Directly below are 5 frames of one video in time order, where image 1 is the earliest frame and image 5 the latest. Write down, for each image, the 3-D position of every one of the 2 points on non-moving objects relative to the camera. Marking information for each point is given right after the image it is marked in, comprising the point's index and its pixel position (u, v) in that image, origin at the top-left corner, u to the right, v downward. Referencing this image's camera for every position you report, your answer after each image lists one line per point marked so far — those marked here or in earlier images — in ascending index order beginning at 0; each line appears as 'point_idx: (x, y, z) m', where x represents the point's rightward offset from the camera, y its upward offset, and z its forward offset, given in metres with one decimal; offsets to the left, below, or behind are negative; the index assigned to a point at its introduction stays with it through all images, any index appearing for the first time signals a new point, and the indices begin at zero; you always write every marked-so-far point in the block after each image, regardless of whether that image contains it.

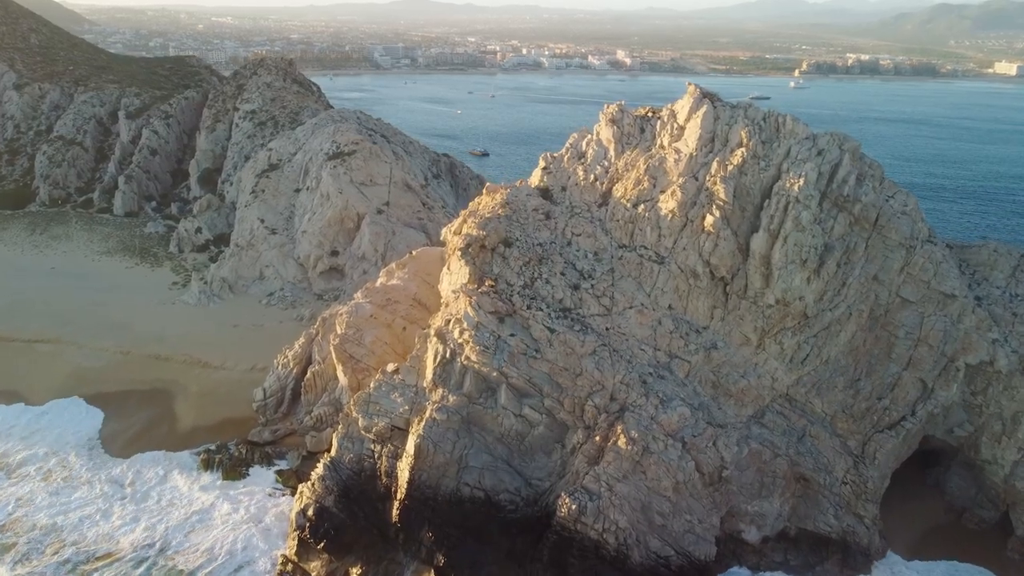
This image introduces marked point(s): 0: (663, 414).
0: (+4.1, -3.4, +19.7) m
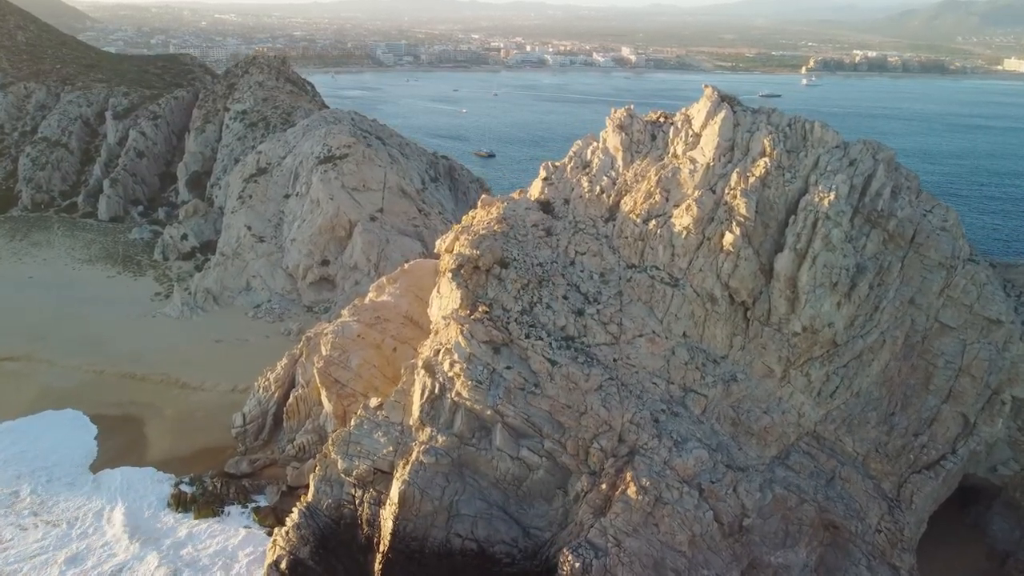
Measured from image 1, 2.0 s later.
0: (+4.0, -4.1, +17.5) m
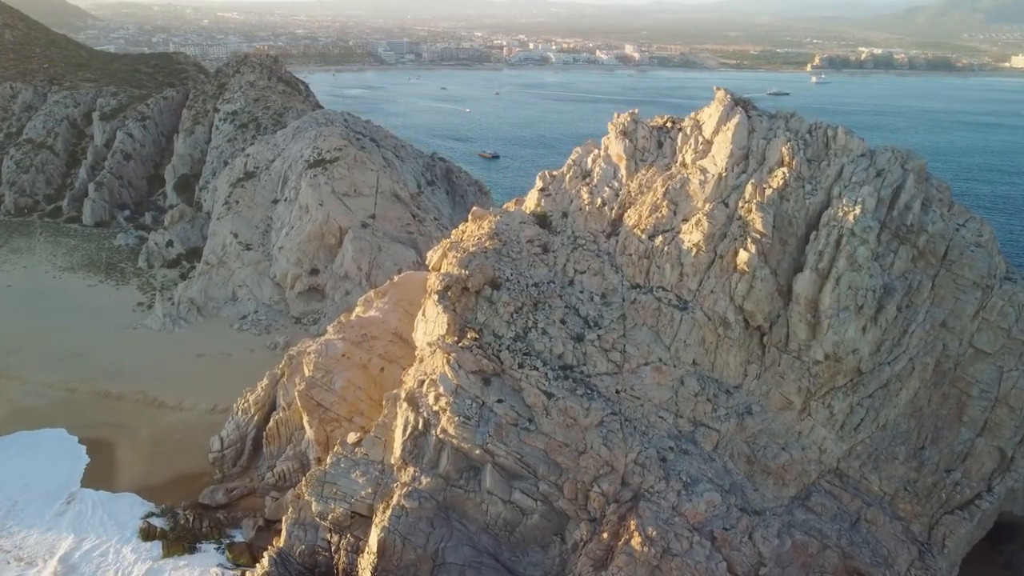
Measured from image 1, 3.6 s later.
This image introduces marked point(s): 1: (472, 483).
0: (+3.8, -4.6, +15.8) m
1: (-0.9, -4.3, +16.4) m
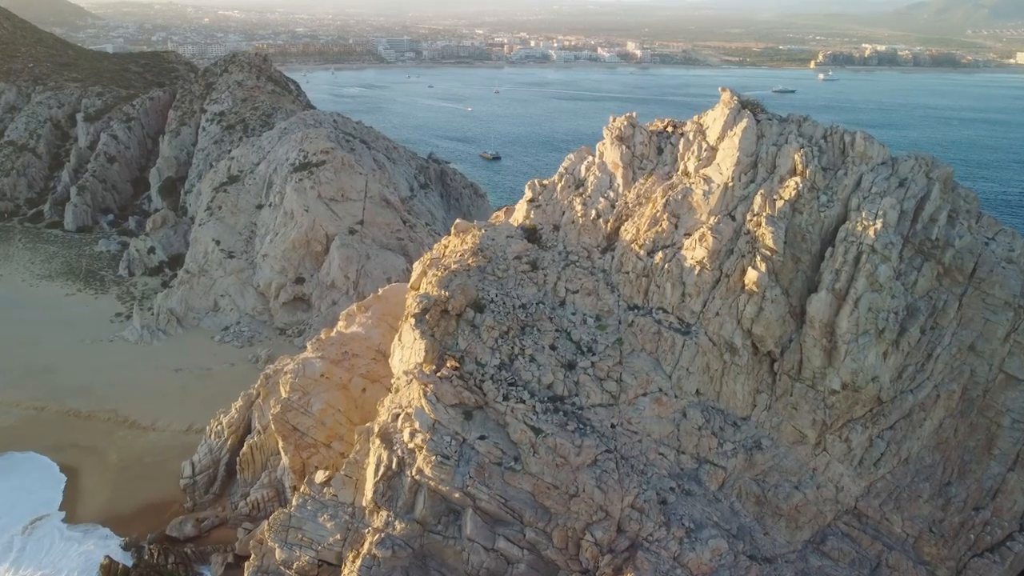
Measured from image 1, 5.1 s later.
0: (+3.5, -5.1, +14.2) m
1: (-1.2, -4.8, +14.8) m
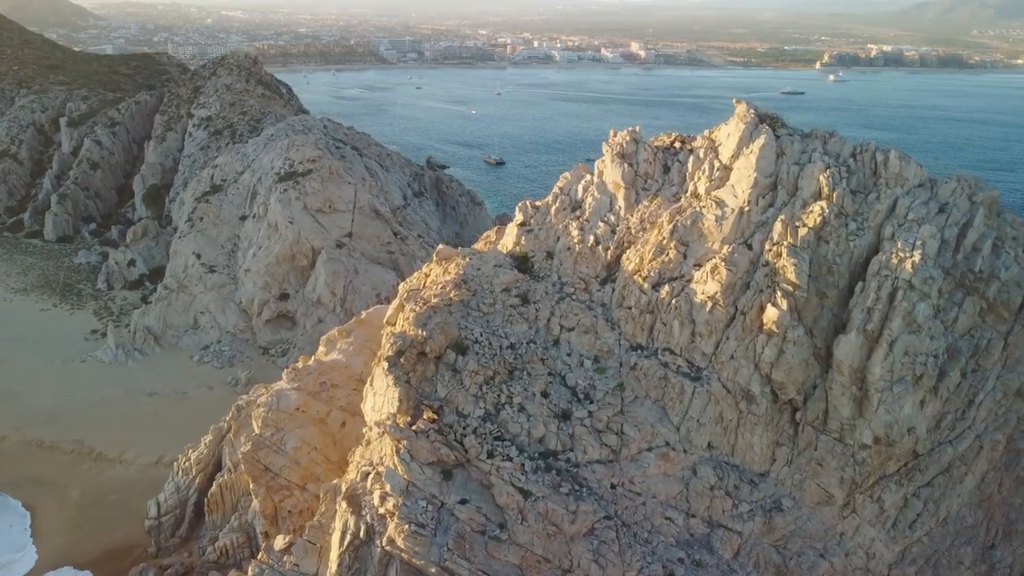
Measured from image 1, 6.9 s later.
0: (+3.2, -5.9, +12.3) m
1: (-1.5, -5.6, +12.9) m
